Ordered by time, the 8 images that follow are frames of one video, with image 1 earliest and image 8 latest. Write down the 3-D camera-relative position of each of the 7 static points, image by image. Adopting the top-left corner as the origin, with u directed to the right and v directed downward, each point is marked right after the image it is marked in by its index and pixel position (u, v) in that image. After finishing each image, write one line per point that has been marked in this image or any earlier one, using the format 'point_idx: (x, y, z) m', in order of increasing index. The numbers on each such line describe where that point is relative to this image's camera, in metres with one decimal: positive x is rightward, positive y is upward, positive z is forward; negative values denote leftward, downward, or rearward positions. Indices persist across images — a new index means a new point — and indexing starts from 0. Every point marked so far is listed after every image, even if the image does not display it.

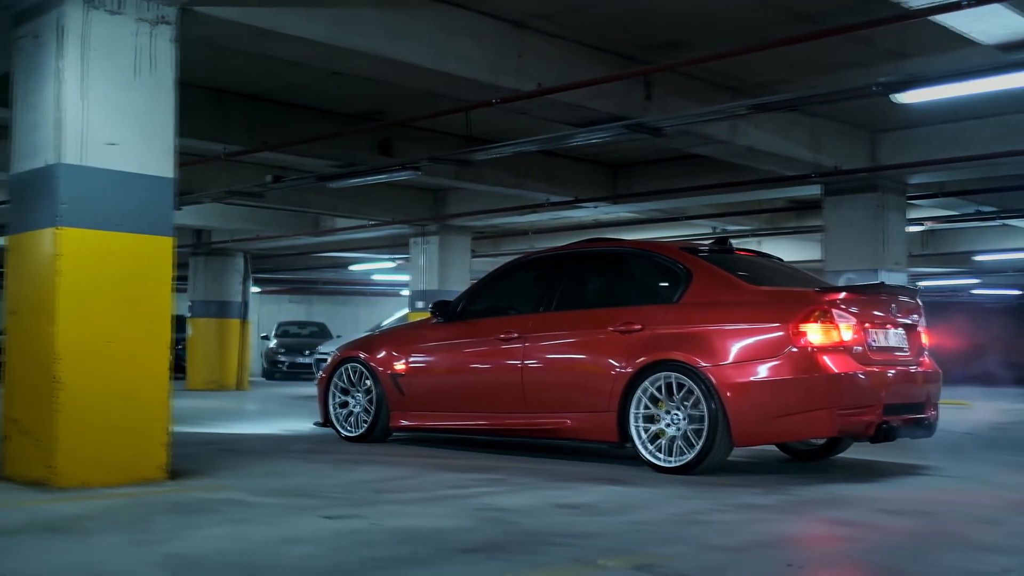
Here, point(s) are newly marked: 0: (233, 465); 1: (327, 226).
0: (-1.9, -1.2, +7.1) m
1: (-3.3, +1.1, +18.2) m
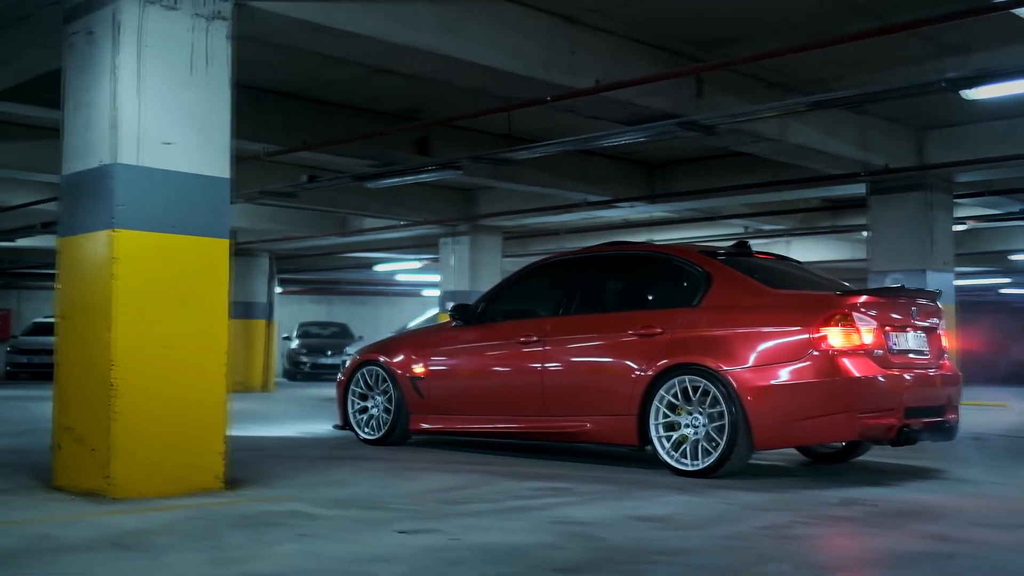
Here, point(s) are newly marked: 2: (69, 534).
0: (-1.5, -1.2, +7.0) m
1: (-2.7, +1.1, +18.0) m
2: (-2.0, -1.1, +4.6) m
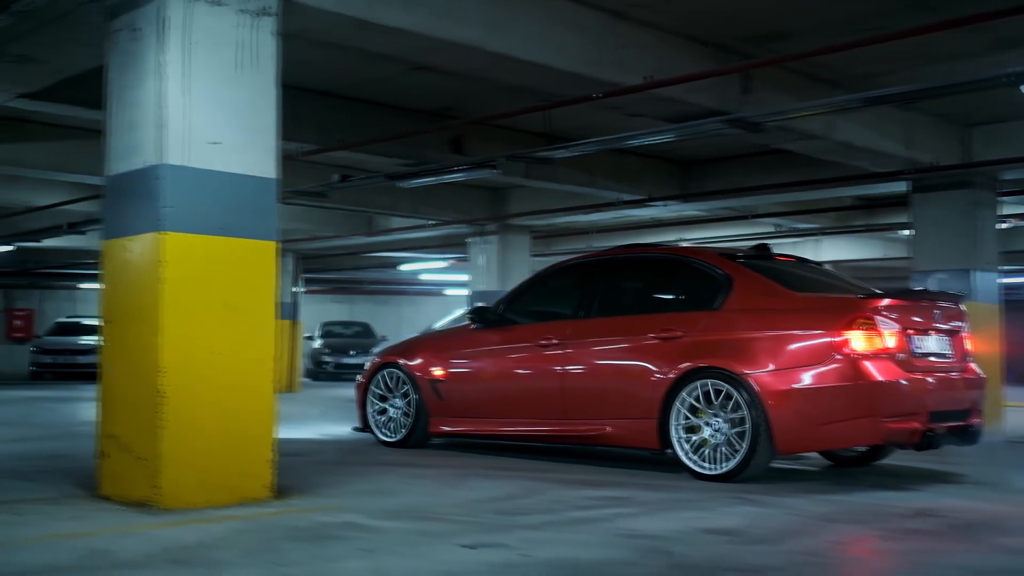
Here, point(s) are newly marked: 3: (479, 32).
0: (-1.2, -1.3, +6.8) m
1: (-2.3, +1.1, +17.9) m
2: (-1.7, -1.1, +4.5) m
3: (-0.2, +1.8, +7.1) m
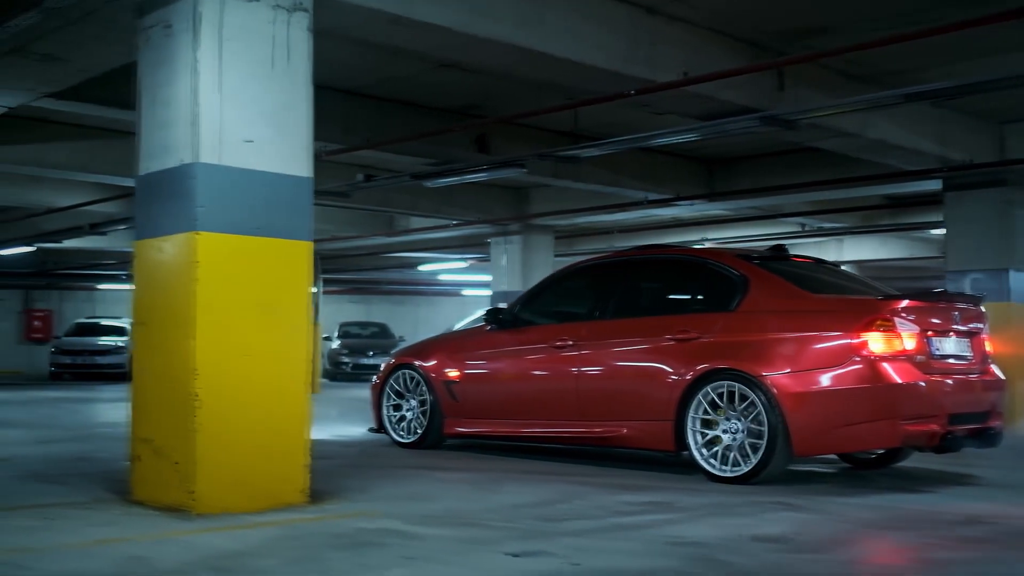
0: (-0.9, -1.3, +6.7) m
1: (-1.9, +1.1, +17.8) m
2: (-1.5, -1.1, +4.4) m
3: (0.0, +1.8, +7.0) m
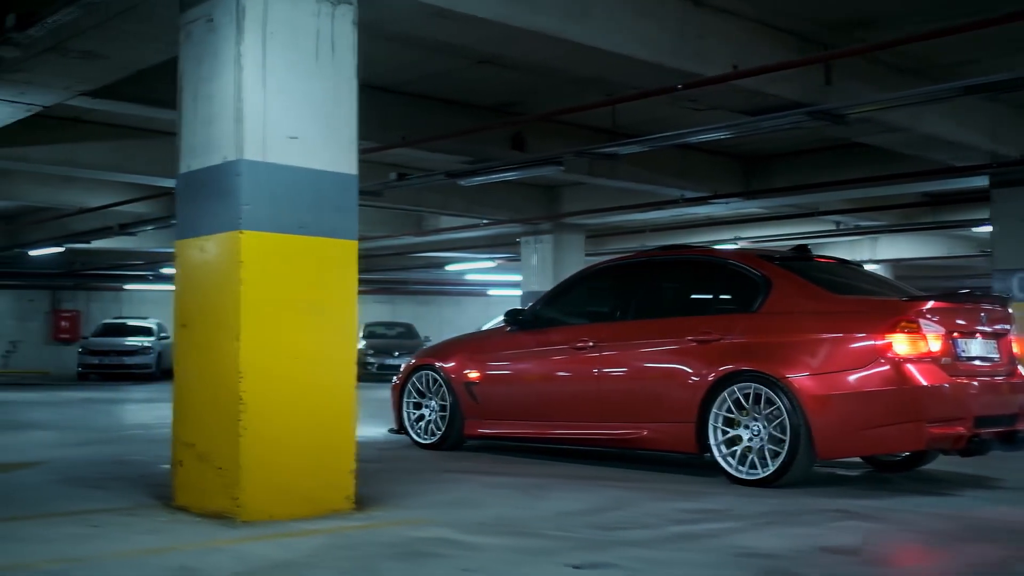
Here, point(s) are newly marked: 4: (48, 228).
0: (-0.6, -1.3, +6.5) m
1: (-1.4, +1.1, +17.6) m
2: (-1.2, -1.1, +4.2) m
3: (+0.3, +1.8, +6.8) m
4: (-8.1, +1.0, +18.0) m
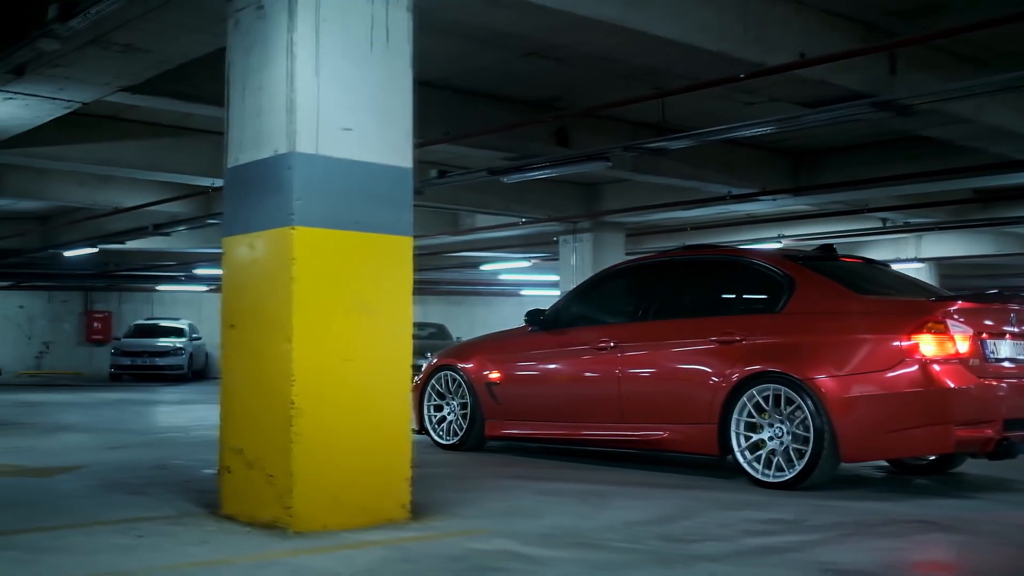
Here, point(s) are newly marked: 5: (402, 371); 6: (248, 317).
0: (-0.3, -1.3, +6.2) m
1: (-0.8, +1.1, +17.4) m
2: (-0.9, -1.1, +4.0) m
3: (+0.7, +1.8, +6.5) m
4: (-7.4, +1.0, +17.9) m
5: (-0.6, -0.4, +5.4) m
6: (-1.3, -0.2, +5.3) m
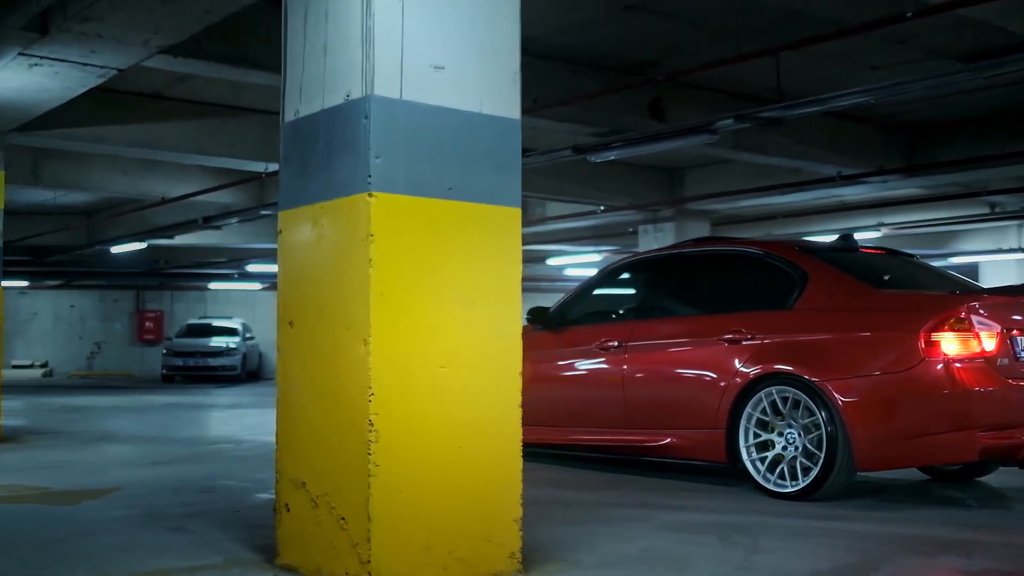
0: (+0.3, -1.2, +5.0) m
1: (+0.4, +1.1, +16.2) m
2: (-0.4, -1.1, +2.8) m
3: (+1.3, +1.8, +5.3) m
4: (-6.3, +1.1, +17.0) m
5: (0.0, -0.4, +4.2) m
6: (-0.8, -0.1, +4.1) m
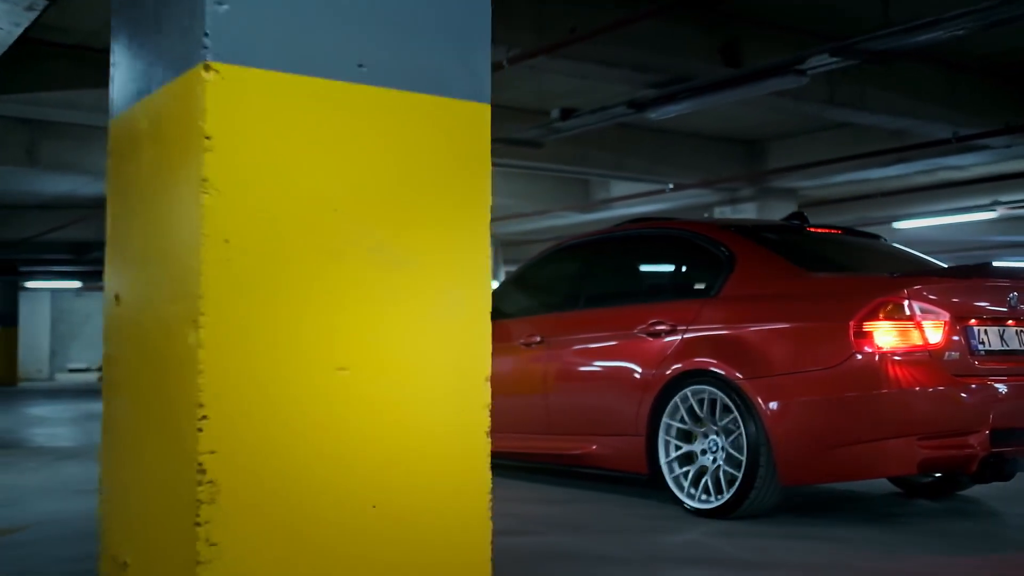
0: (+0.3, -1.1, +3.3) m
1: (+1.2, +1.2, +14.4) m
2: (-0.6, -0.9, +1.1) m
3: (+1.2, +2.0, +3.5) m
4: (-5.4, +1.1, +15.8) m
5: (-0.1, -0.3, +2.5) m
6: (-0.9, 0.0, +2.5) m
